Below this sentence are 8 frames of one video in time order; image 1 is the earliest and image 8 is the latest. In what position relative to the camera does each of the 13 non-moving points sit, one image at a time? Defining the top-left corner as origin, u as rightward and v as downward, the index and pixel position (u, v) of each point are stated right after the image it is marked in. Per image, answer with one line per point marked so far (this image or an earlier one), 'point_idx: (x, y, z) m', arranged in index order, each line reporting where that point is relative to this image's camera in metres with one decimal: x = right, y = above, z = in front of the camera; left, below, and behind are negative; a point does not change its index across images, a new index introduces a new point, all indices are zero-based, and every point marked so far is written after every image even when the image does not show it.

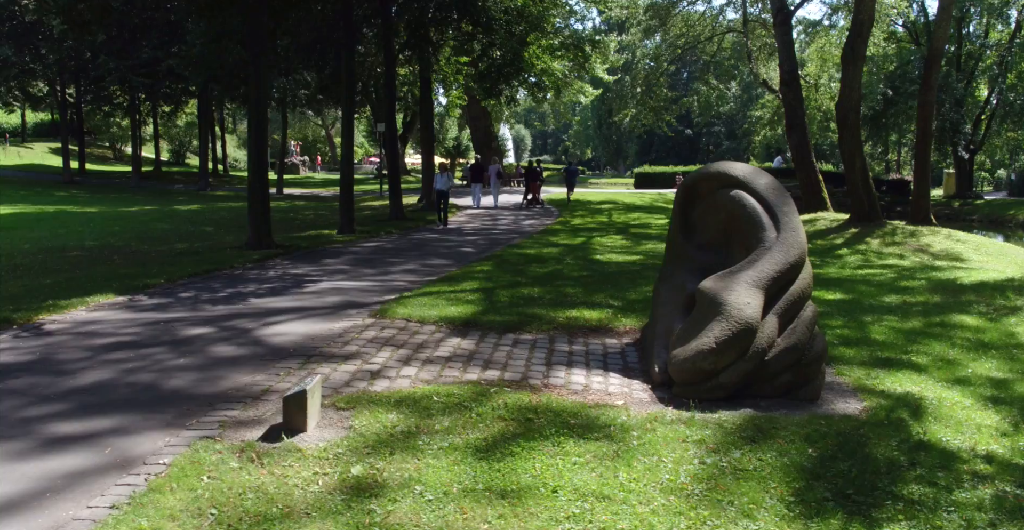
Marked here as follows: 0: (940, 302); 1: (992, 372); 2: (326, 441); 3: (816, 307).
0: (+5.9, -0.5, +12.0) m
1: (+4.7, -1.0, +8.4) m
2: (-1.3, -1.2, +5.9) m
3: (+4.0, -0.5, +11.3) m
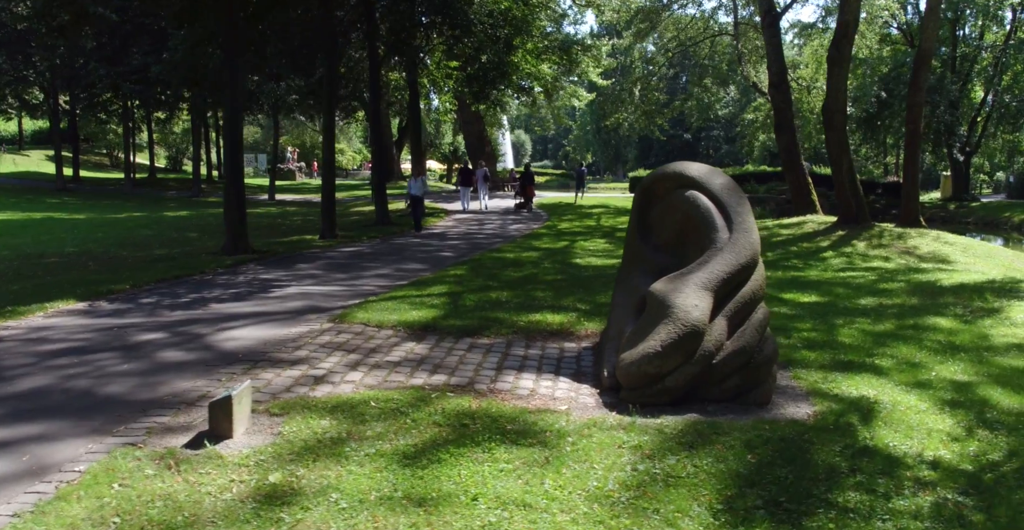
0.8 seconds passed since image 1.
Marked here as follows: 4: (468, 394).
0: (+5.5, -0.5, +11.8) m
1: (+4.2, -1.0, +8.2) m
2: (-1.8, -1.2, +5.8) m
3: (+3.5, -0.6, +11.1) m
4: (-0.4, -1.0, +7.0) m
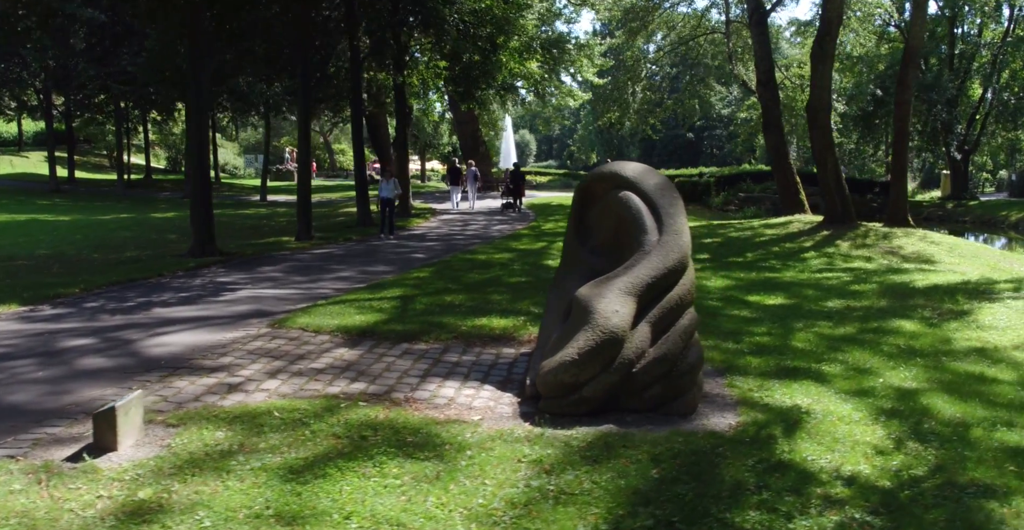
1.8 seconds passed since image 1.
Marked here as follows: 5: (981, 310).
0: (+4.9, -0.5, +11.5) m
1: (+3.6, -1.1, +7.9) m
2: (-2.4, -1.3, +5.5) m
3: (+2.9, -0.6, +10.8) m
4: (-1.0, -1.1, +6.7) m
5: (+6.0, -0.6, +11.1) m
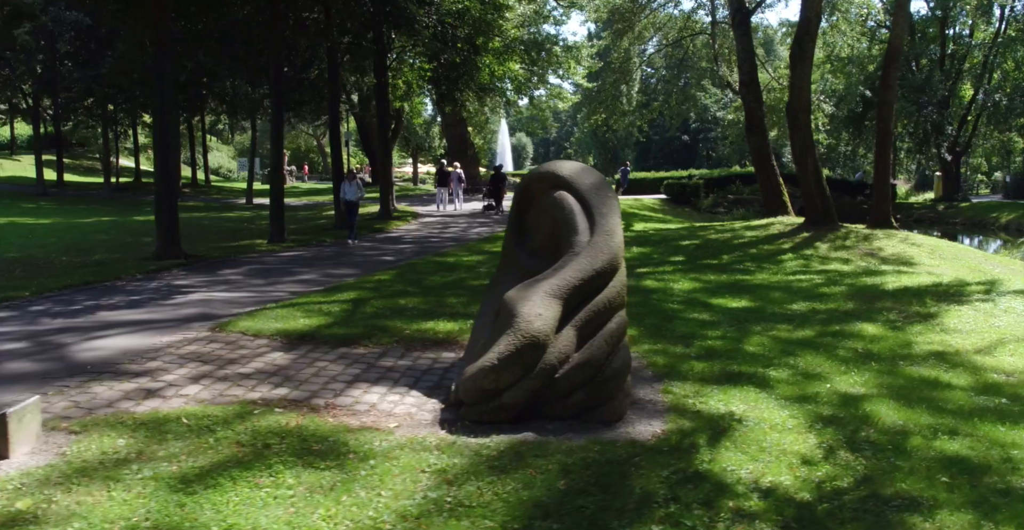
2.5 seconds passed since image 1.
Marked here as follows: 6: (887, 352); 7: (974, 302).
0: (+4.4, -0.6, +11.2) m
1: (+3.0, -1.1, +7.6) m
2: (-3.0, -1.3, +5.3) m
3: (+2.4, -0.6, +10.5) m
4: (-1.6, -1.1, +6.5) m
5: (+5.4, -0.6, +10.8) m
6: (+4.0, -0.9, +9.1) m
7: (+6.0, -0.5, +11.2) m
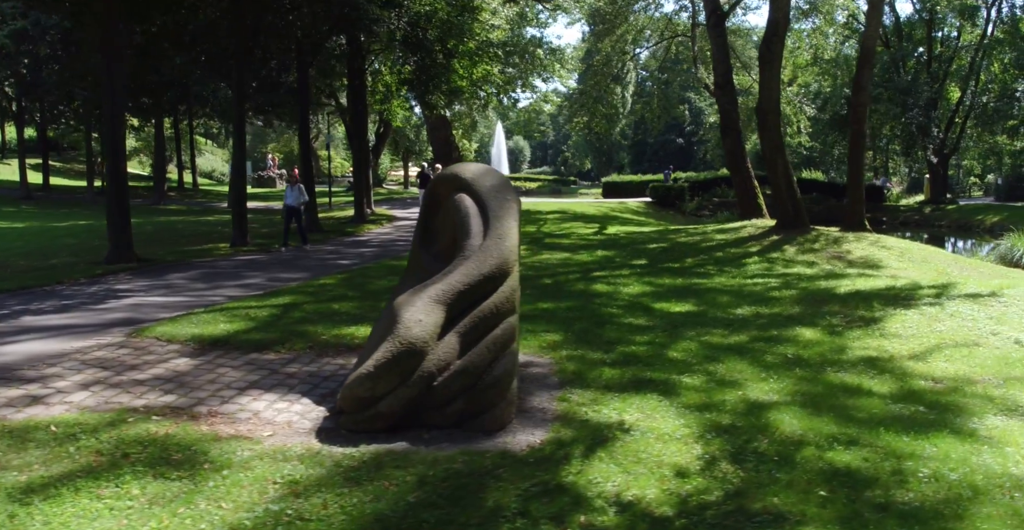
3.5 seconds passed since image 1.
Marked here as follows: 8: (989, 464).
0: (+3.6, -0.6, +10.9) m
1: (+2.2, -1.1, +7.4) m
2: (-3.9, -1.3, +5.1) m
3: (+1.6, -0.7, +10.3) m
4: (-2.5, -1.1, +6.3) m
5: (+4.6, -0.6, +10.6) m
6: (+3.1, -1.0, +8.9) m
7: (+5.2, -0.5, +11.0) m
8: (+3.2, -1.3, +5.8) m
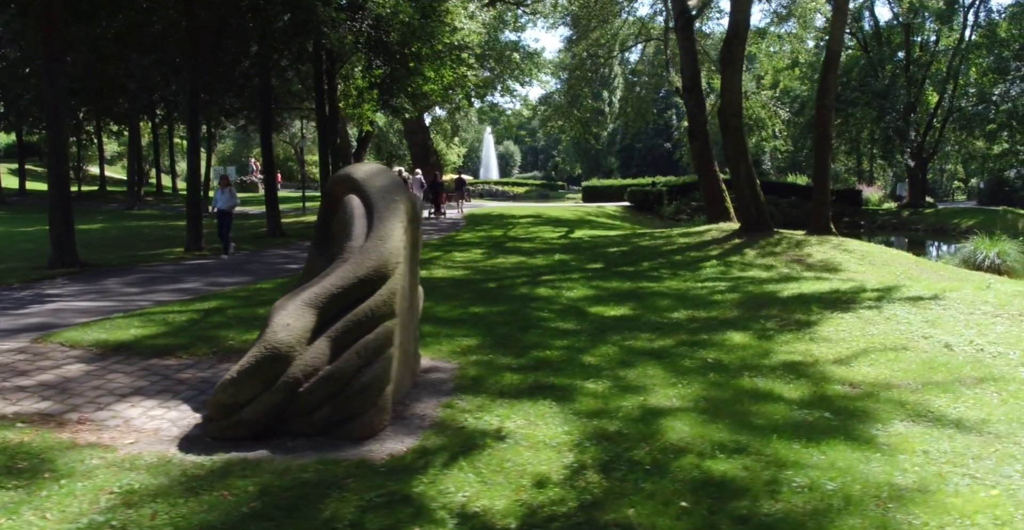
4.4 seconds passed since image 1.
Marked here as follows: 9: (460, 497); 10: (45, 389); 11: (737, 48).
0: (+2.7, -0.7, +10.7) m
1: (+1.3, -1.1, +7.1) m
2: (-4.8, -1.3, +4.9) m
3: (+0.7, -0.7, +10.1) m
4: (-3.3, -1.1, +6.1) m
5: (+3.8, -0.7, +10.4) m
6: (+2.3, -1.0, +8.7) m
7: (+4.3, -0.6, +10.8) m
8: (+2.4, -1.4, +5.6) m
9: (-0.3, -1.3, +4.9) m
10: (-3.8, -1.0, +7.1) m
11: (+4.7, +4.5, +17.8) m
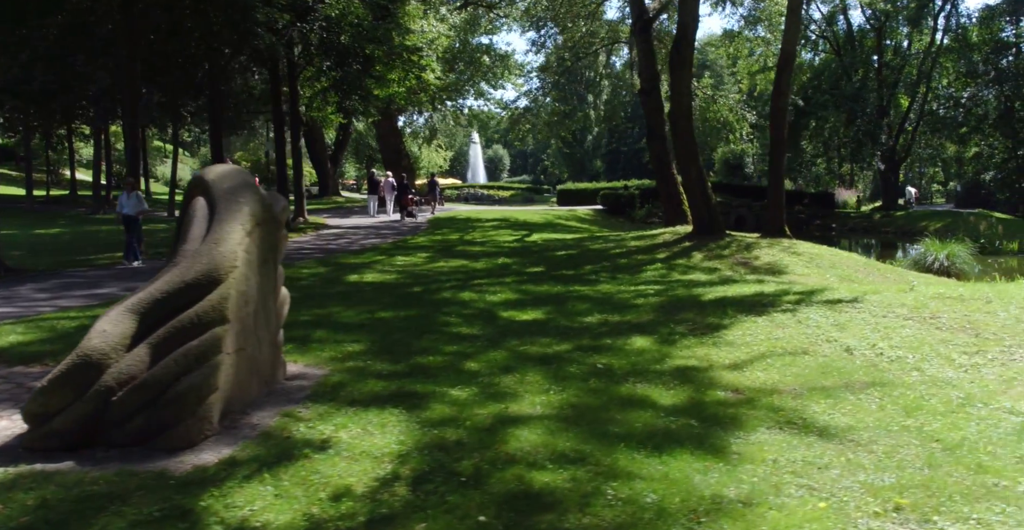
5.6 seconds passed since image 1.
0: (+1.6, -0.7, +10.5) m
1: (+0.1, -1.1, +6.9) m
2: (-5.9, -1.3, +4.7) m
3: (-0.4, -0.7, +9.9) m
4: (-4.5, -1.2, +5.9) m
5: (+2.6, -0.7, +10.2) m
6: (+1.1, -1.0, +8.4) m
7: (+3.2, -0.6, +10.5) m
8: (+1.2, -1.4, +5.4) m
9: (-1.4, -1.3, +4.7) m
10: (-4.9, -1.1, +6.9) m
11: (+3.5, +4.5, +17.6) m
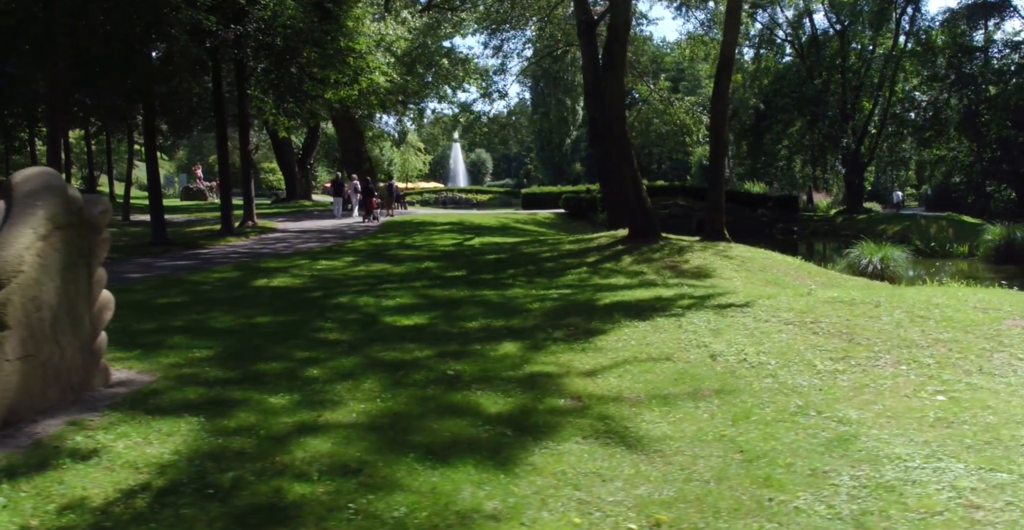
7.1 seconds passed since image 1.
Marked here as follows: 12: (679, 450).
0: (+0.1, -0.7, +10.3) m
1: (-1.3, -1.2, +6.7) m
2: (-7.4, -1.4, +4.6) m
3: (-1.9, -0.8, +9.7) m
4: (-5.9, -1.2, +5.7) m
5: (+1.2, -0.8, +10.0) m
6: (-0.3, -1.0, +8.3) m
7: (+1.8, -0.6, +10.4) m
8: (-0.2, -1.4, +5.2) m
9: (-2.9, -1.4, +4.5) m
10: (-6.4, -1.1, +6.7) m
11: (+2.1, +4.4, +17.5) m
12: (+1.2, -1.3, +6.2) m
